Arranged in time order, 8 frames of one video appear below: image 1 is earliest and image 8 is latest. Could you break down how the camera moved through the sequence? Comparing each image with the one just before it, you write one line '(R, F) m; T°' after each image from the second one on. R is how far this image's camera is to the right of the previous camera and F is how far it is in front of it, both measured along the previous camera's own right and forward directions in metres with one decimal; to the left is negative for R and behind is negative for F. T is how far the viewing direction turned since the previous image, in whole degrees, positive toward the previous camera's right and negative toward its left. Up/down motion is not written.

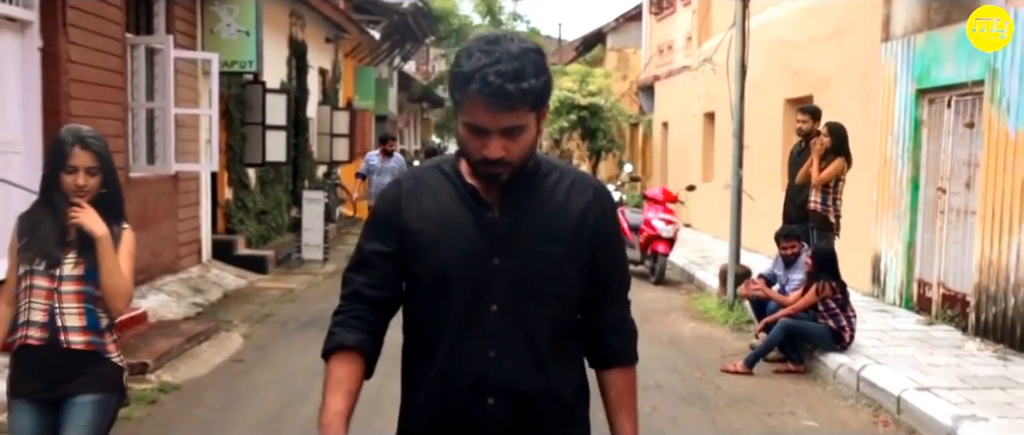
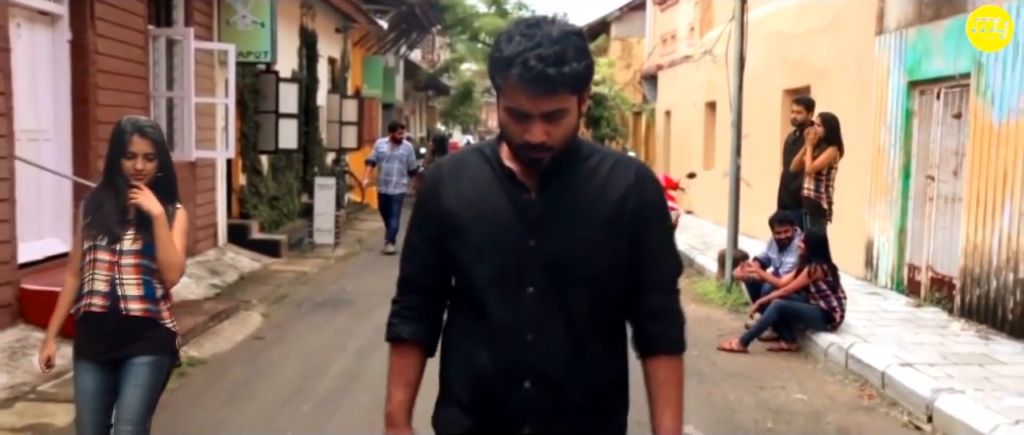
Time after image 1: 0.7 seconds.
(0.0, -0.4) m; 0°
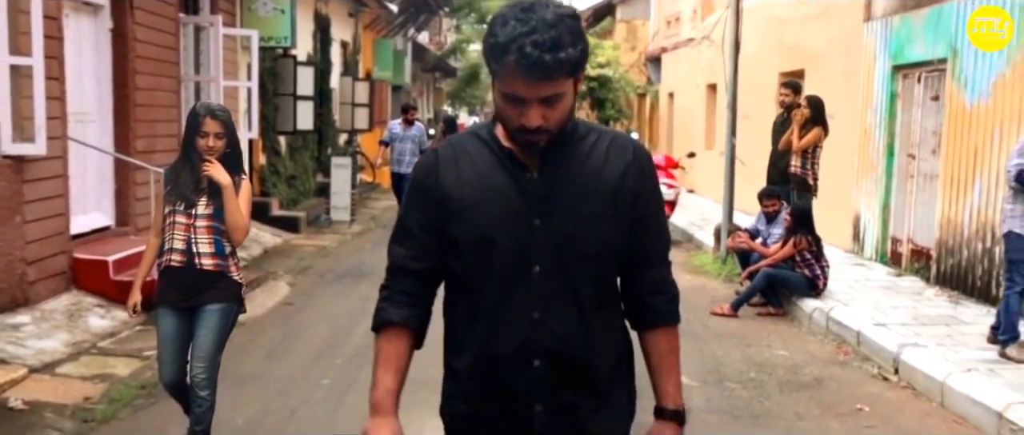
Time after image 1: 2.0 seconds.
(0.0, -0.7) m; 0°
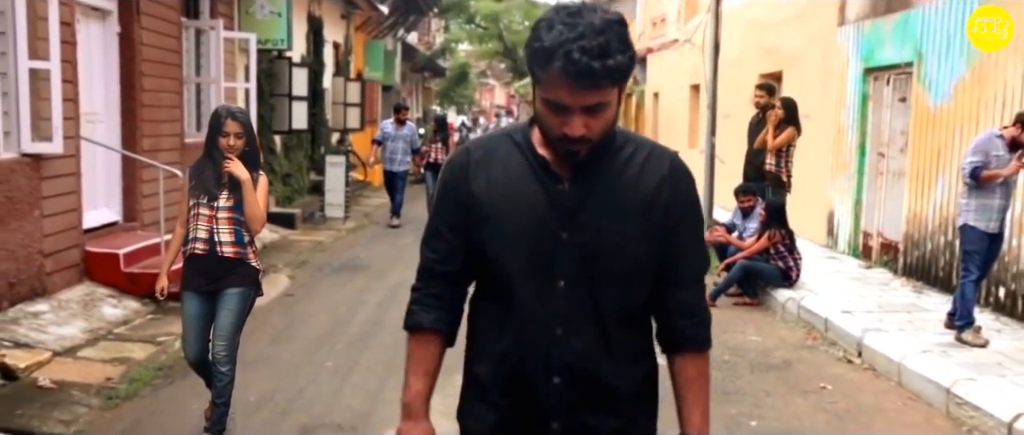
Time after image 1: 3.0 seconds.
(0.0, -0.5) m; +1°
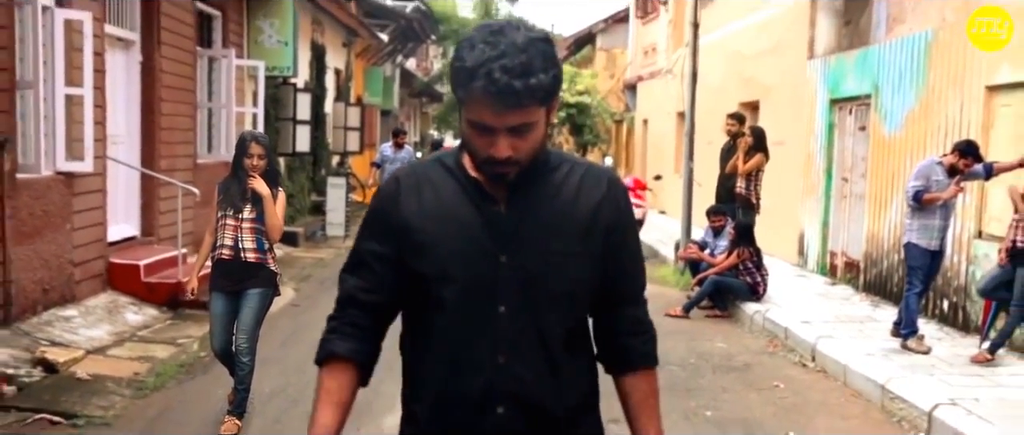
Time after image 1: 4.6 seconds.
(+0.1, -0.8) m; 0°
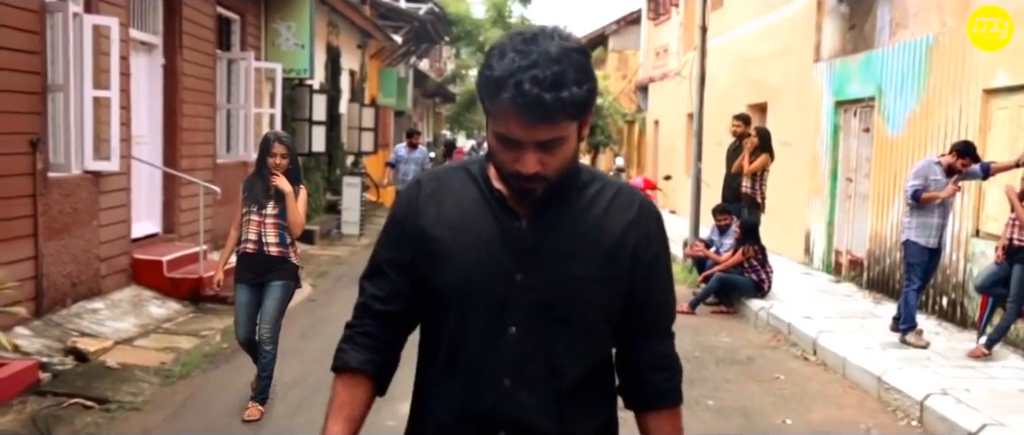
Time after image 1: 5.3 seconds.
(0.0, -0.3) m; -1°
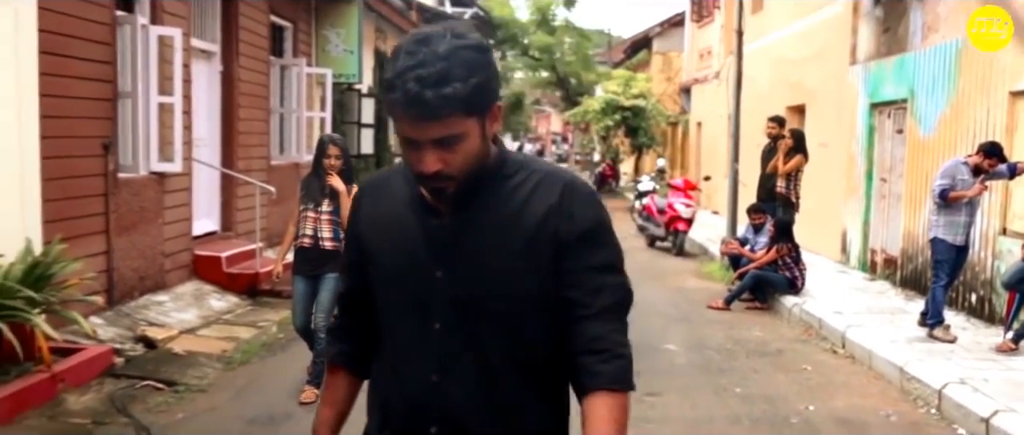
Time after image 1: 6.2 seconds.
(0.0, -0.4) m; -2°
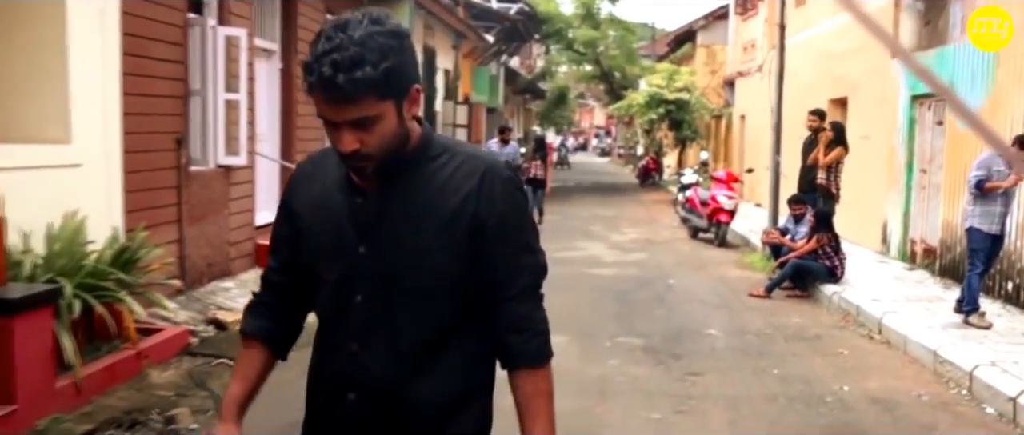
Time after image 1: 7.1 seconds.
(0.0, -0.4) m; -2°
